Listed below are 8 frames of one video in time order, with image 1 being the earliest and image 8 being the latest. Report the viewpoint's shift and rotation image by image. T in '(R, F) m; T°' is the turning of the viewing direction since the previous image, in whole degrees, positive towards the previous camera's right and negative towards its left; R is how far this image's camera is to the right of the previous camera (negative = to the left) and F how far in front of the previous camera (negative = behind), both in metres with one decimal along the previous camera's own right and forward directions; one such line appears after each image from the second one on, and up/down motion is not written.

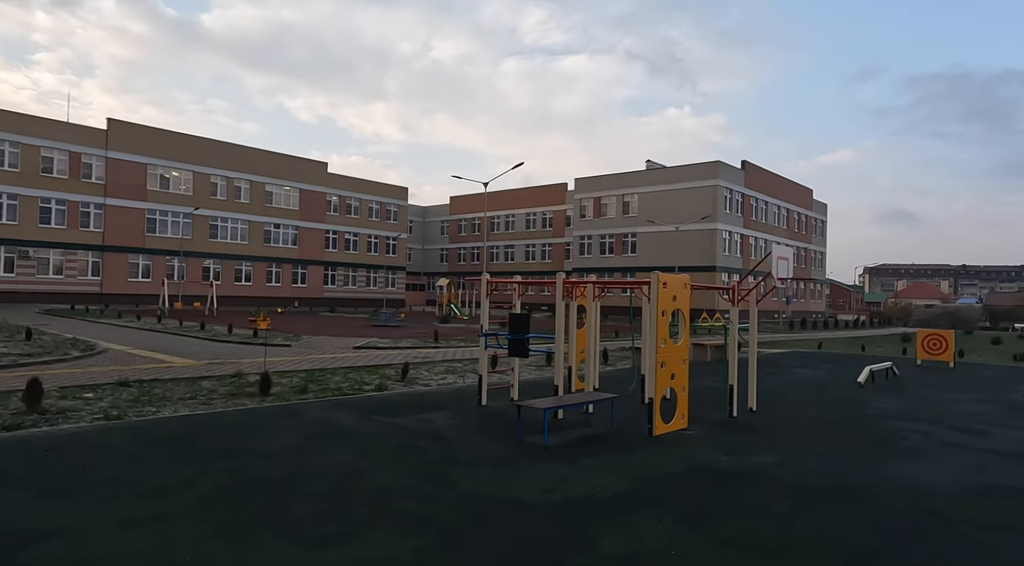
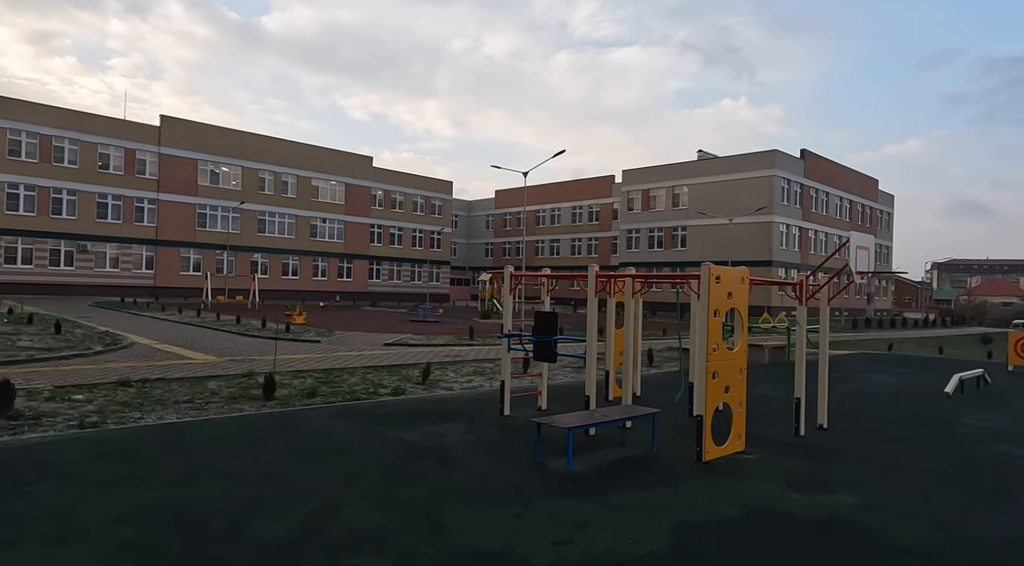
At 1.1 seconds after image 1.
(+0.3, +1.3) m; -4°
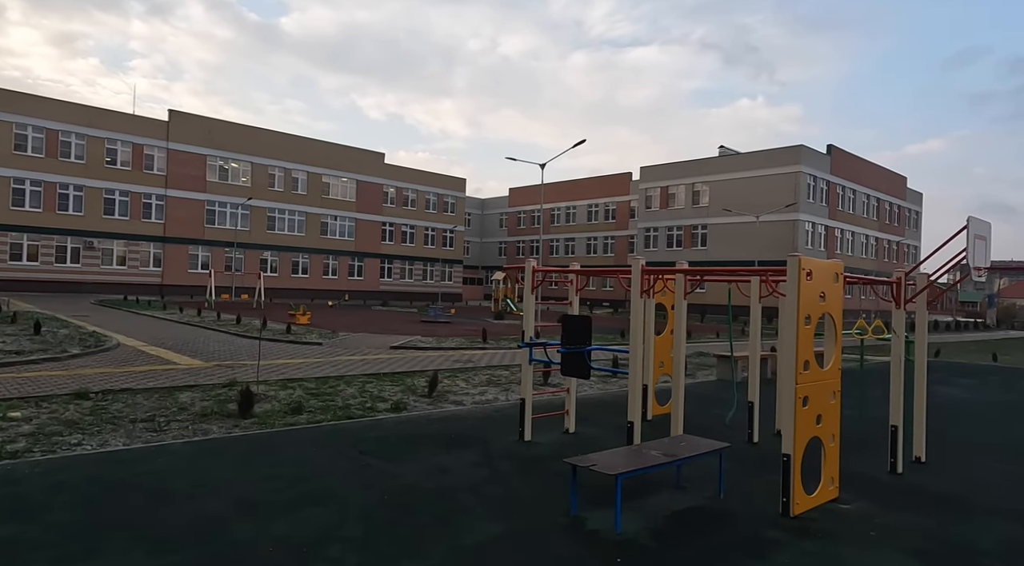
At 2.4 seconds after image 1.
(-0.1, +1.7) m; -1°
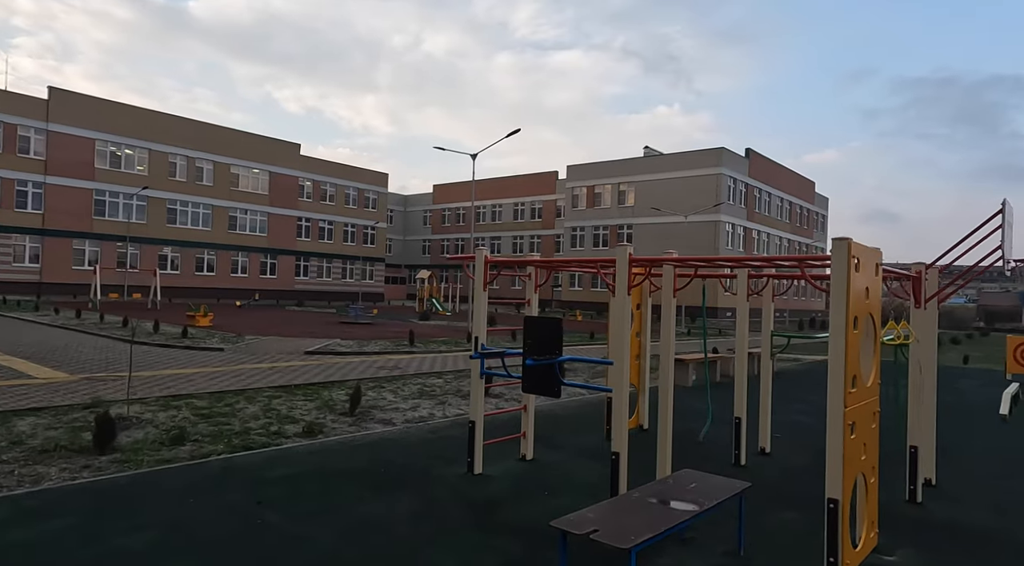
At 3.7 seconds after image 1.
(-0.2, +1.7) m; +7°
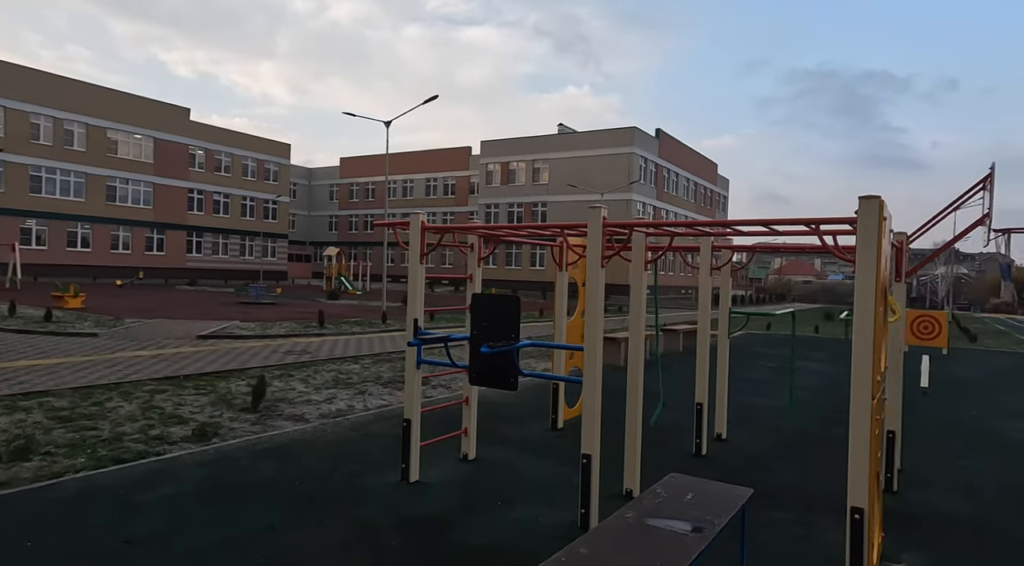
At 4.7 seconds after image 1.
(-0.3, +1.1) m; +8°
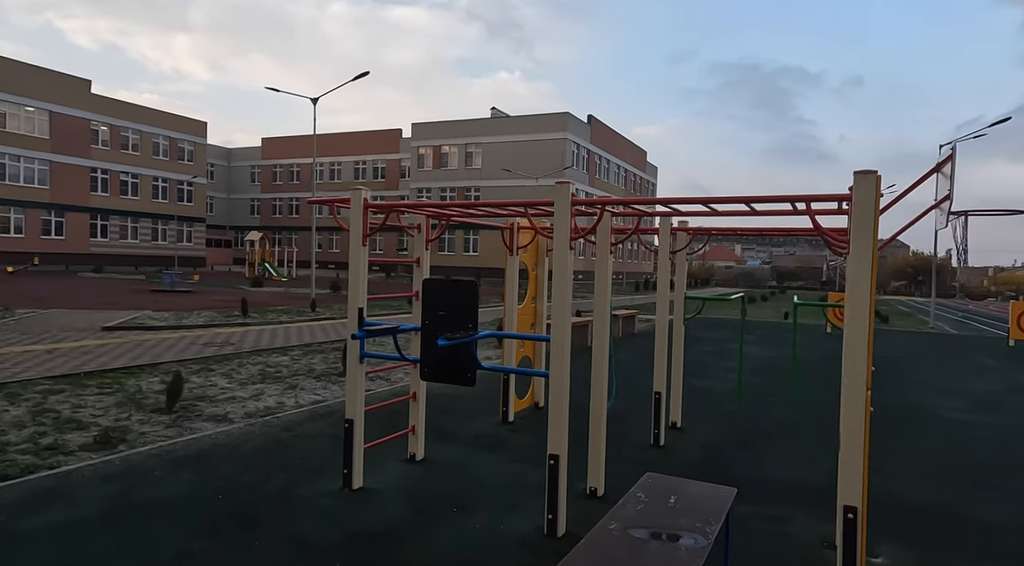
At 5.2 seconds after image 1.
(-0.2, +0.5) m; +6°
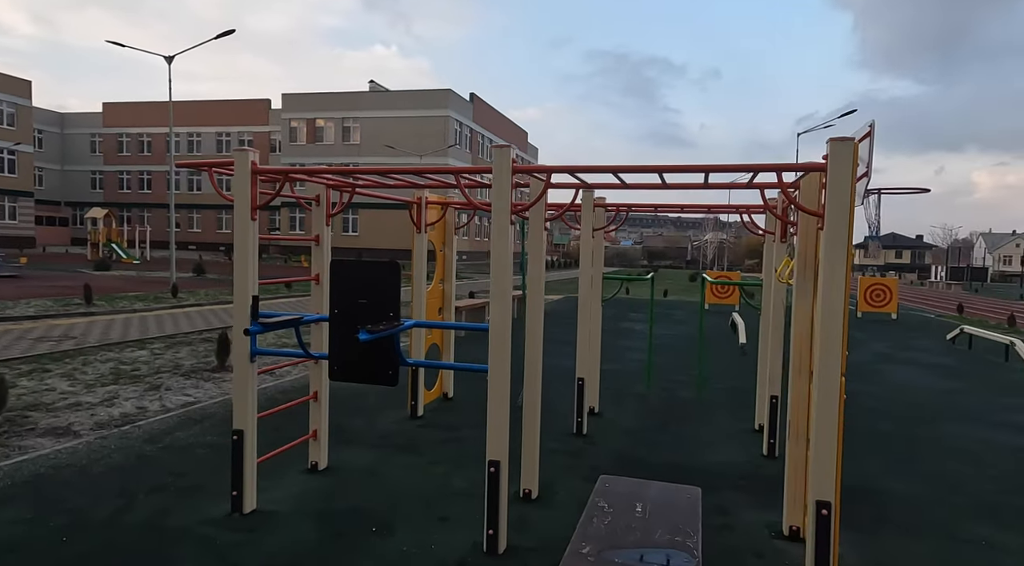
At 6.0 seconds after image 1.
(-0.3, +0.6) m; +10°
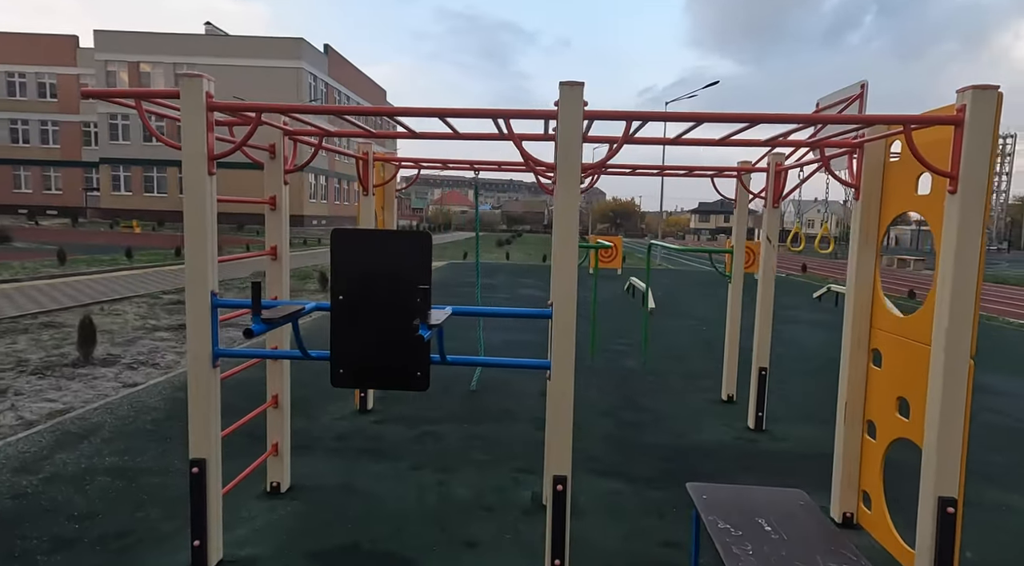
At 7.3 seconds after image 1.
(-1.0, +0.9) m; +13°
